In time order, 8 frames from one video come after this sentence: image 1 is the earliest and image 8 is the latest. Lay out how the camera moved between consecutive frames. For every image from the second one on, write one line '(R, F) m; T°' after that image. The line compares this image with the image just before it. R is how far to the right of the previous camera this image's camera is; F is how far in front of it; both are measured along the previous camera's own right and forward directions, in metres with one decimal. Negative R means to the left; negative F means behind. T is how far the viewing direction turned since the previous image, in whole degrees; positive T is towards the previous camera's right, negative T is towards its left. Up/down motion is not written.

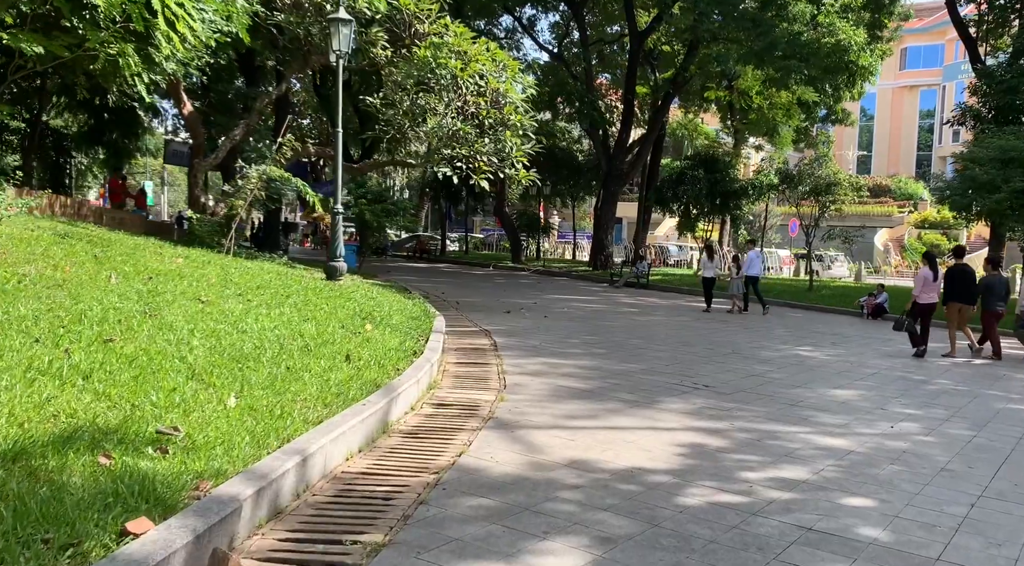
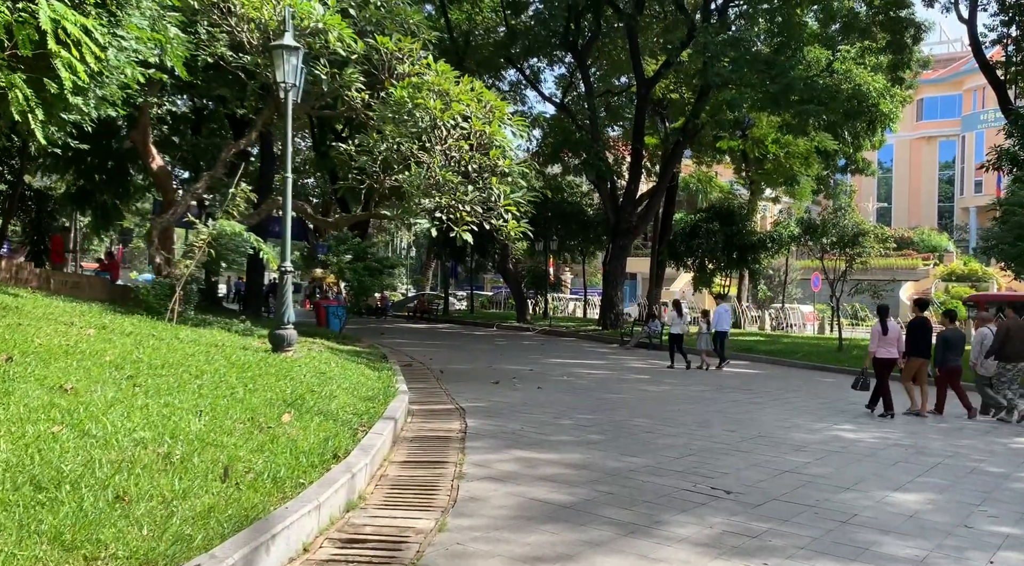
(+0.4, +2.1) m; -1°
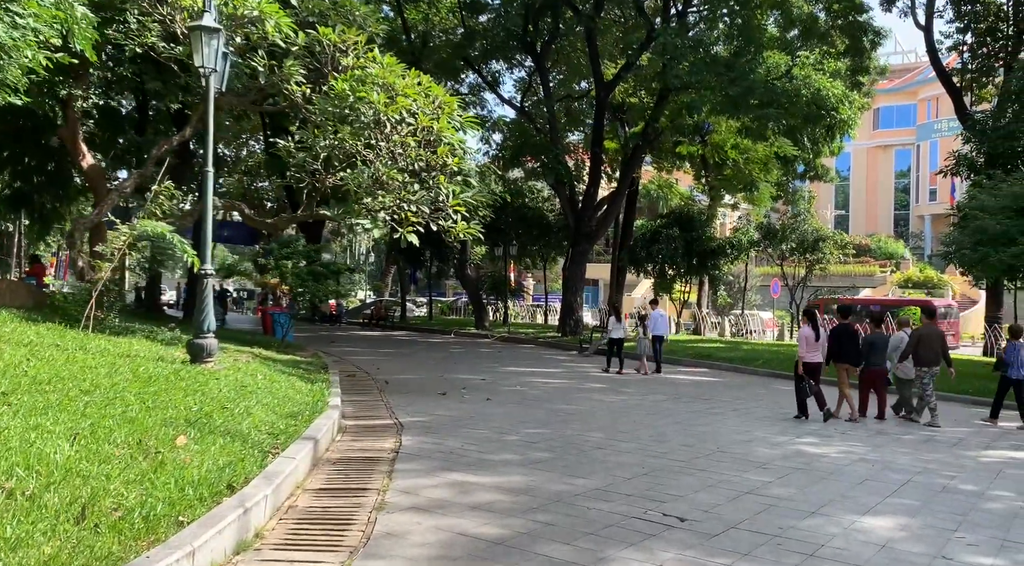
(+0.2, +0.8) m; +2°
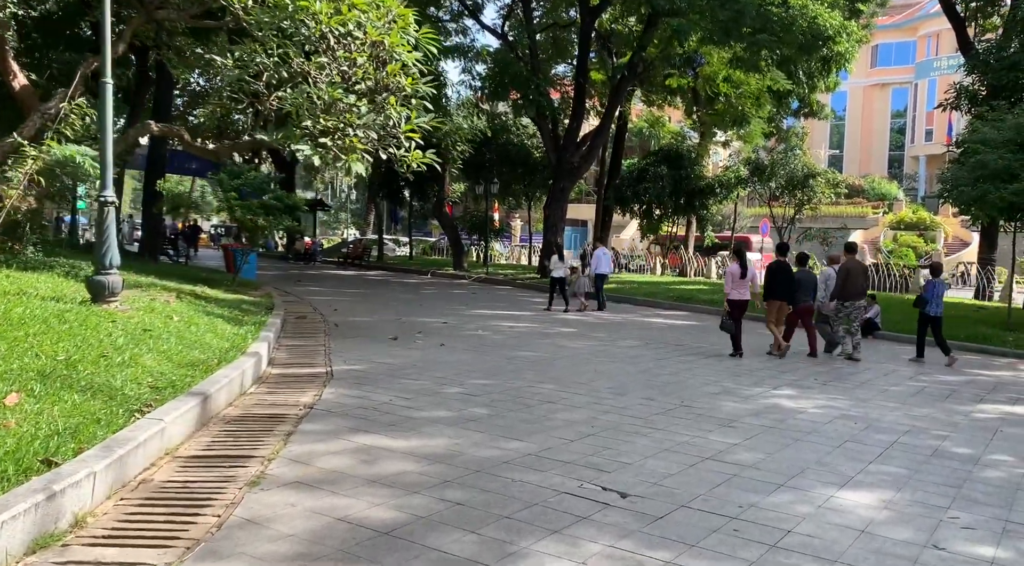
(+0.5, +1.2) m; 0°
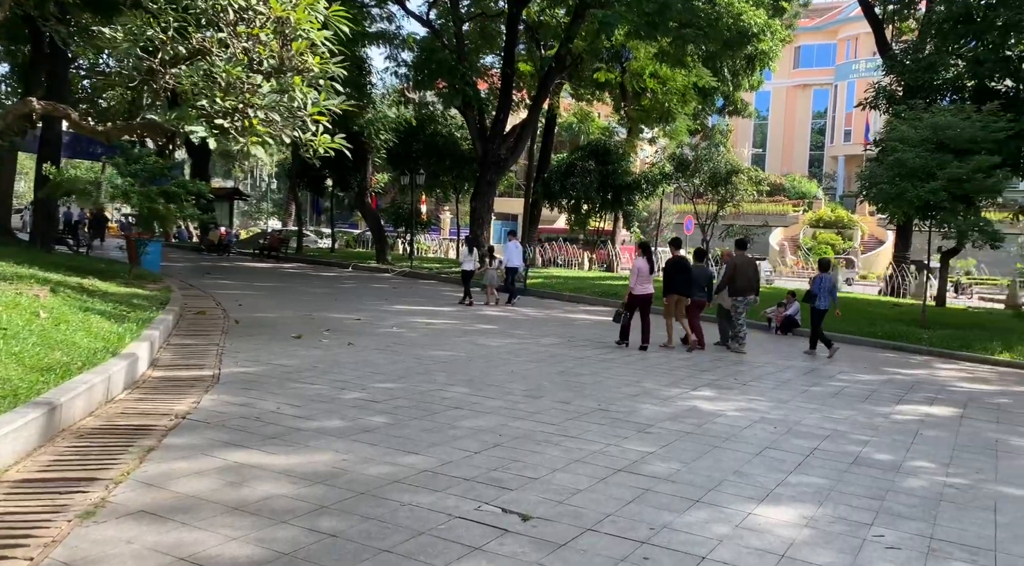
(+0.2, +0.6) m; +4°
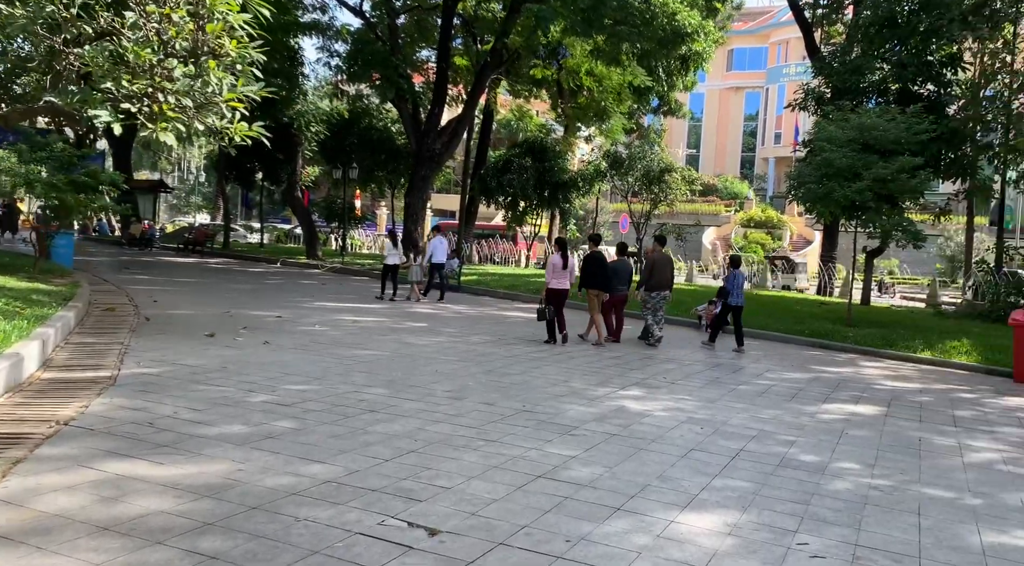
(+0.1, +0.3) m; +4°
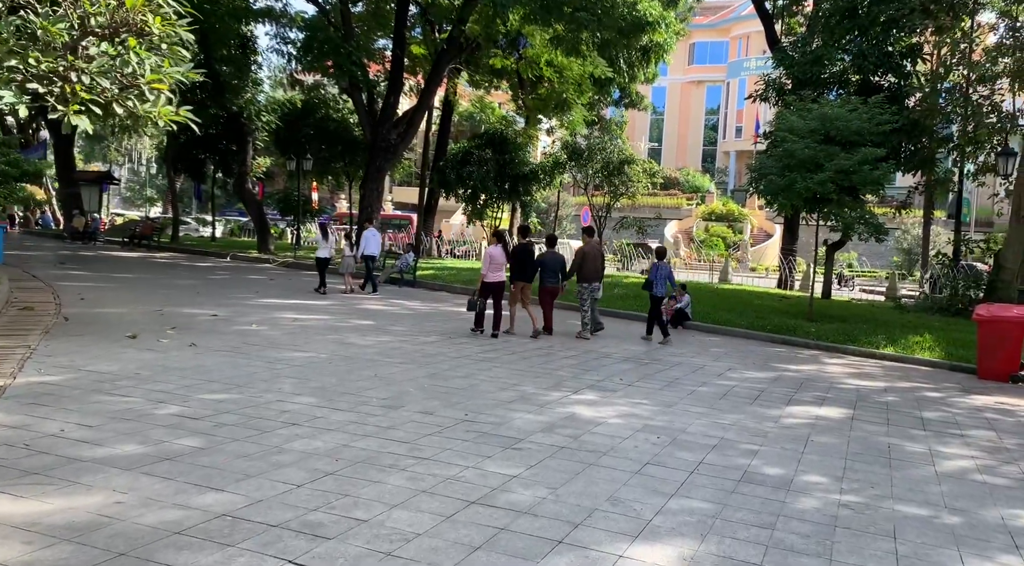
(+0.2, +0.7) m; +2°
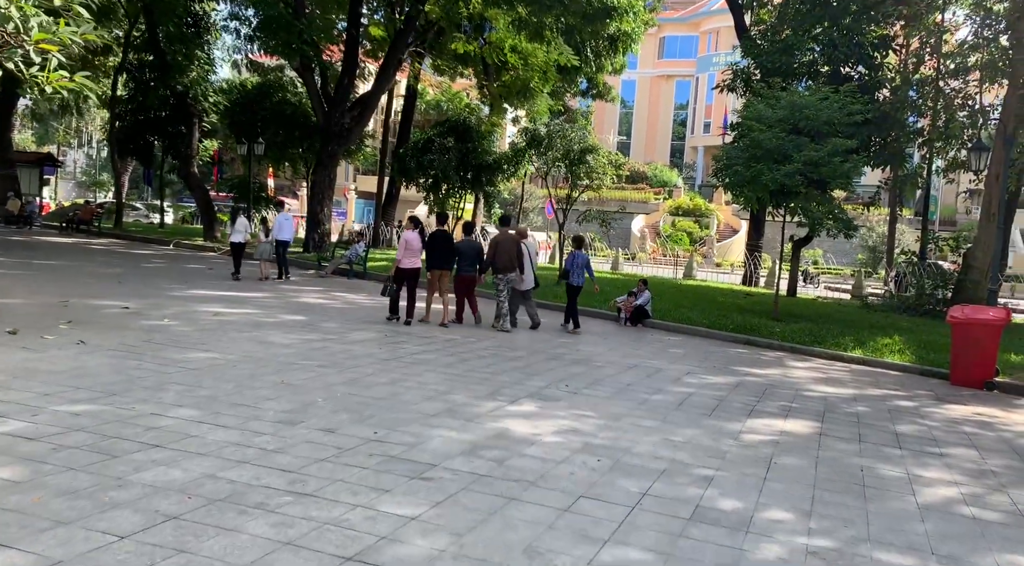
(+0.3, +1.1) m; +2°
